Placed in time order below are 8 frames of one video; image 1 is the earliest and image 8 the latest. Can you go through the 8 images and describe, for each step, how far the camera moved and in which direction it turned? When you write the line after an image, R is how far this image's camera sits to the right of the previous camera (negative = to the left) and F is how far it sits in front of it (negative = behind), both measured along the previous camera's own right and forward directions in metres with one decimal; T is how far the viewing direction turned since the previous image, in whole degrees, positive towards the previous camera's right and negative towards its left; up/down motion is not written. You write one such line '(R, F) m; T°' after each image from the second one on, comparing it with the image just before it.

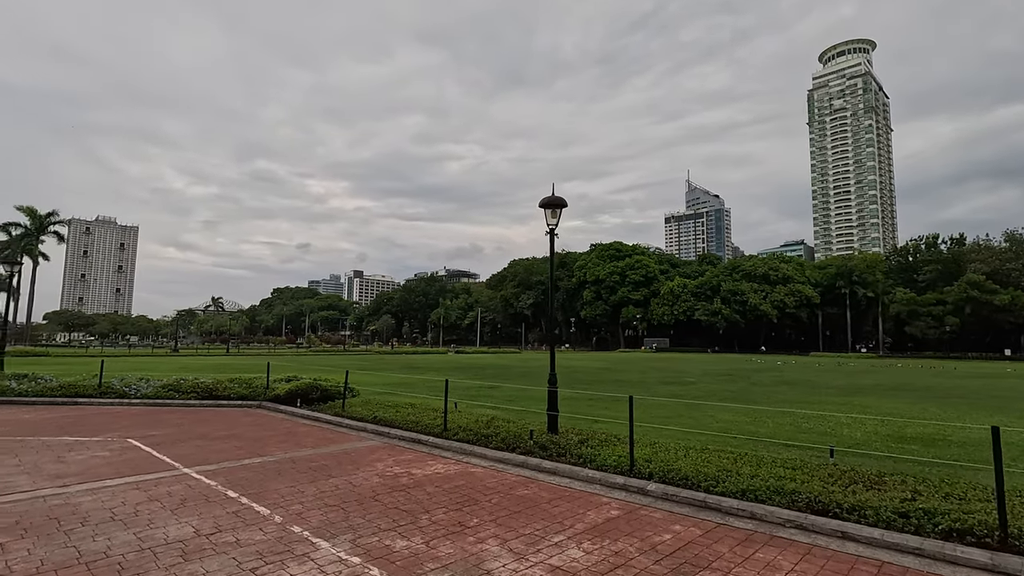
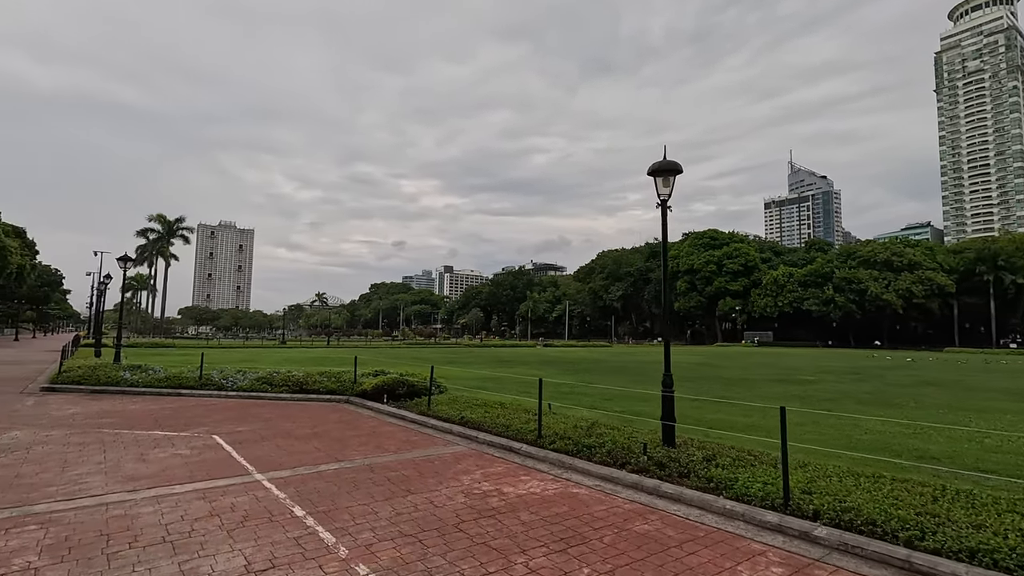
(-0.2, +1.3) m; -9°
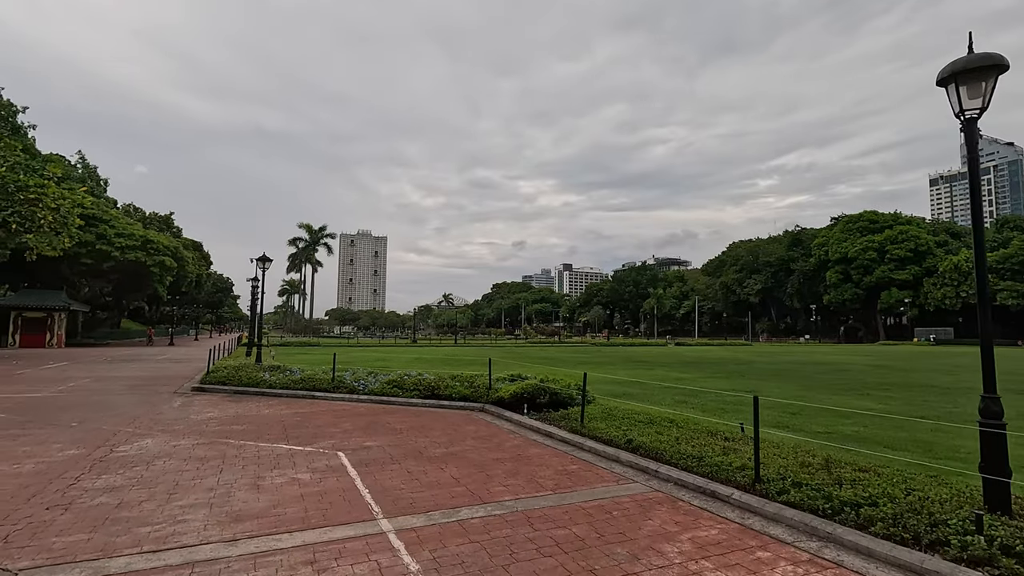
(-0.8, +2.0) m; -13°
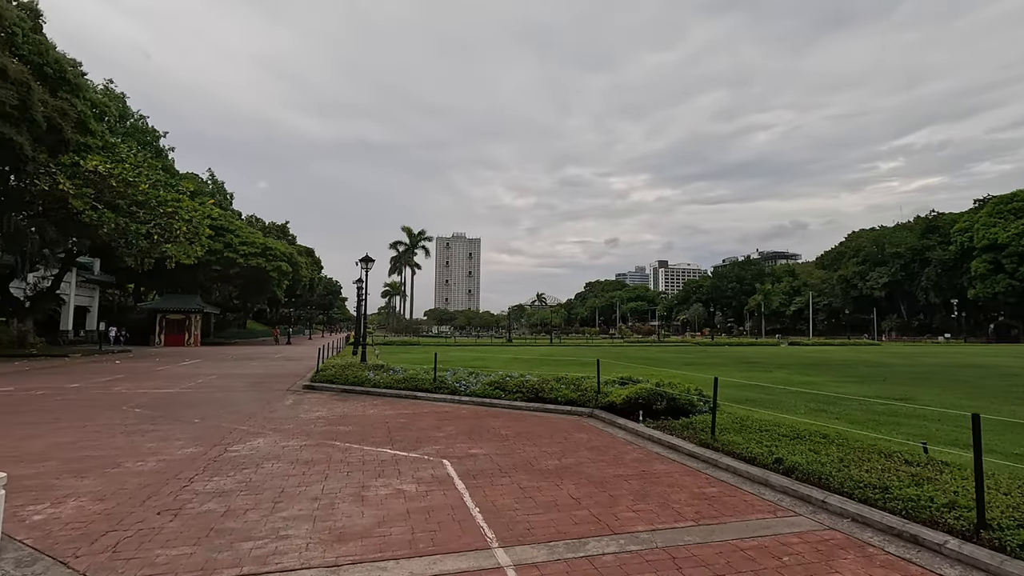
(-0.3, +0.8) m; -10°
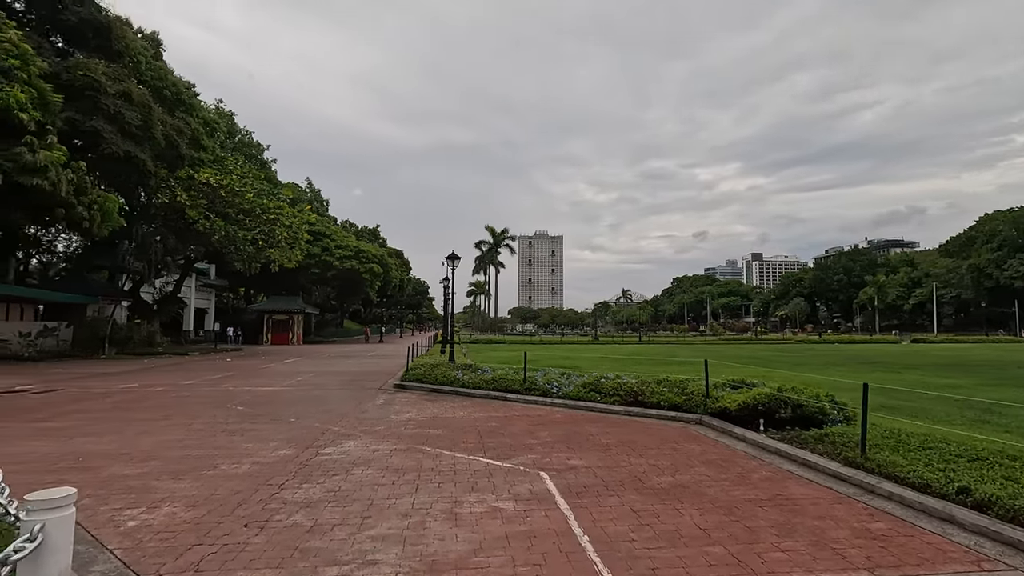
(-0.2, +0.7) m; -9°
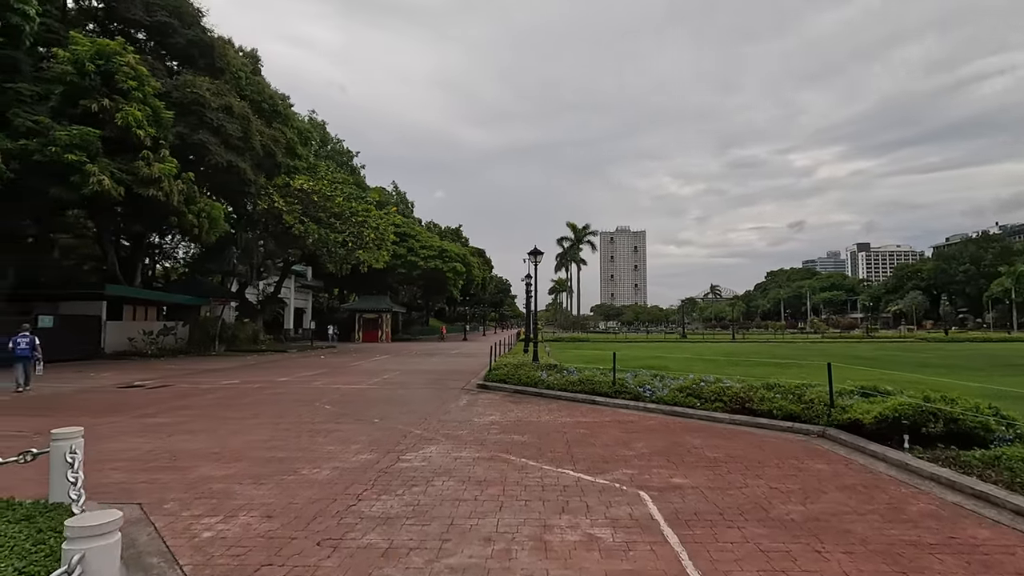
(-0.1, +0.7) m; -9°
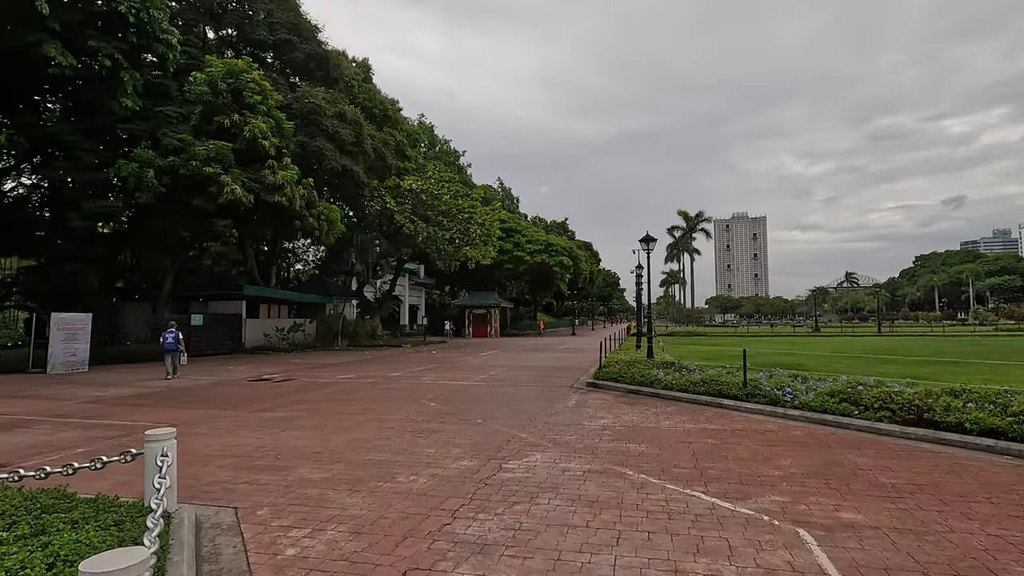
(0.0, +0.9) m; -12°
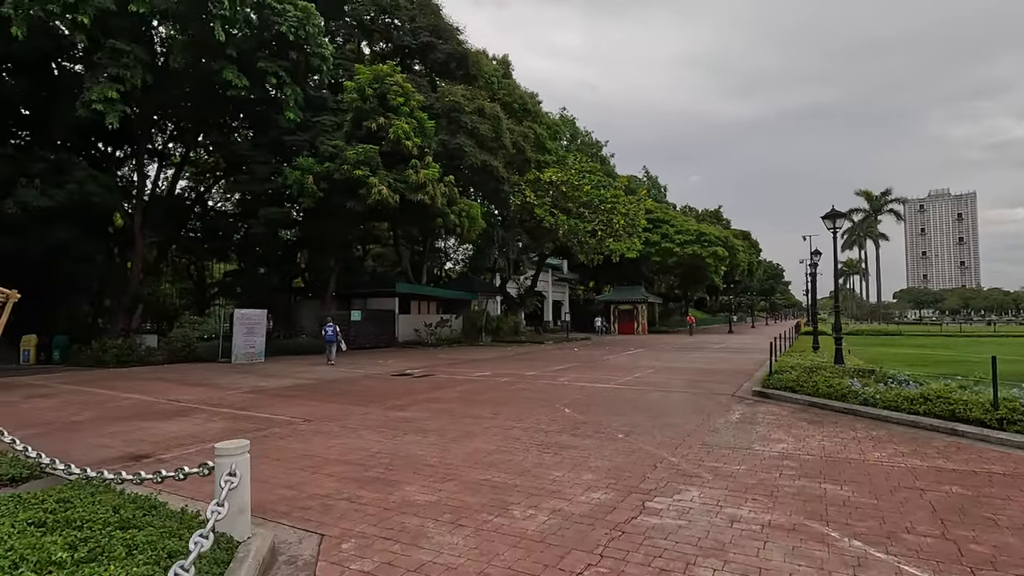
(0.0, +1.3) m; -16°
